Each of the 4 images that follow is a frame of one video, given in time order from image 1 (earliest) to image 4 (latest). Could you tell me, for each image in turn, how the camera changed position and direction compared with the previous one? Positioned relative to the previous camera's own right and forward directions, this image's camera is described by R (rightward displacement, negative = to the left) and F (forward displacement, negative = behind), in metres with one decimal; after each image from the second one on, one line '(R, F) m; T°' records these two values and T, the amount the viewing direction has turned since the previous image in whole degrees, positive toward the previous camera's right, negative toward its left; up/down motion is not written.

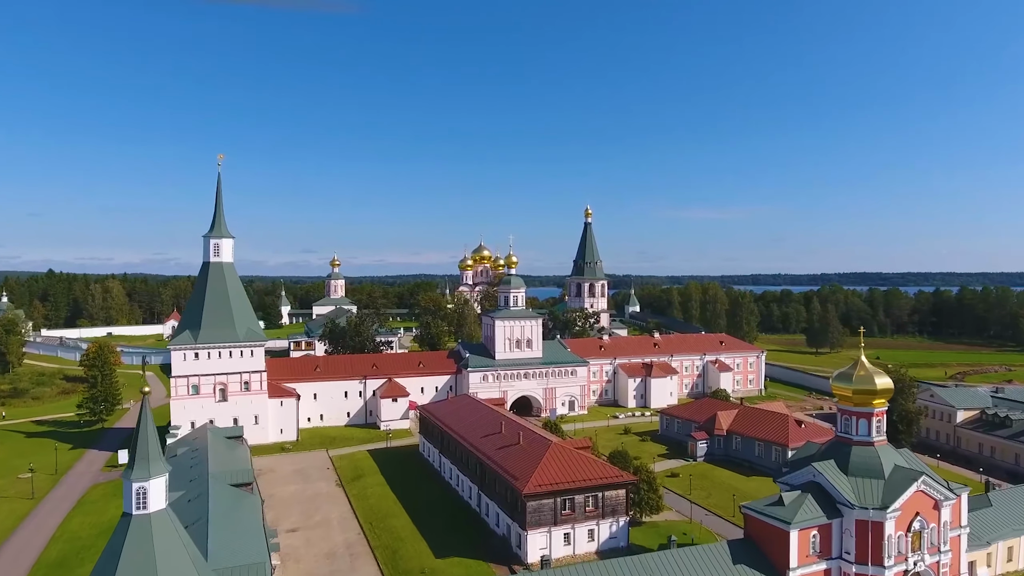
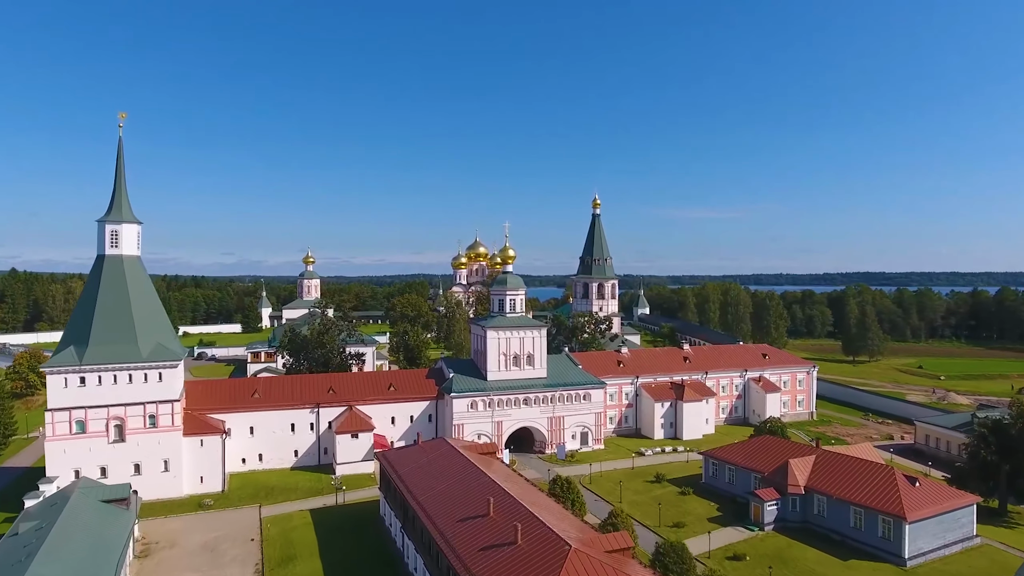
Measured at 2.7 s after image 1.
(+0.2, +11.9) m; 0°
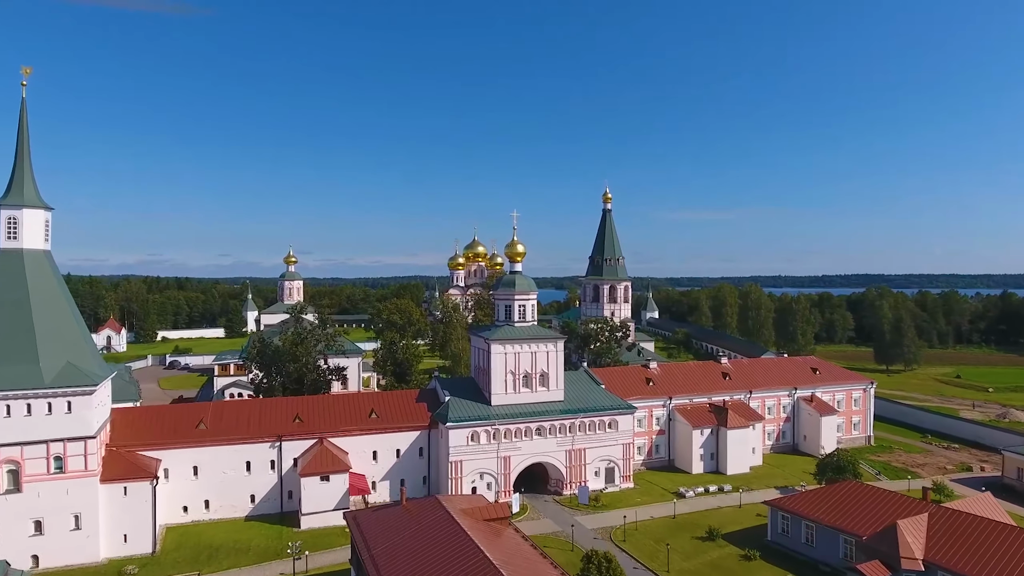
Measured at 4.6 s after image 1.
(-0.7, +8.0) m; 0°
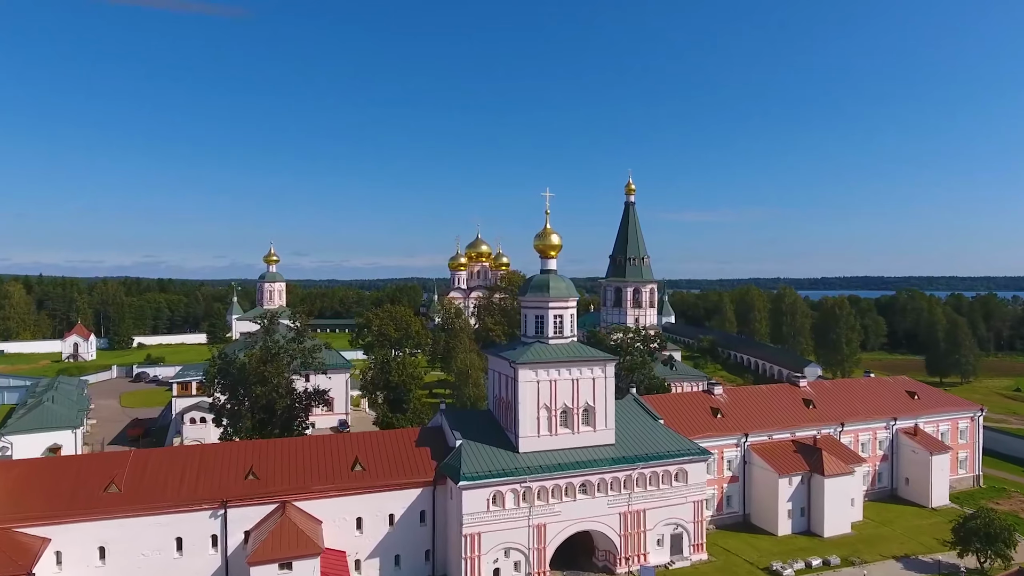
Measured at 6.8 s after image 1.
(-1.5, +9.2) m; 0°
